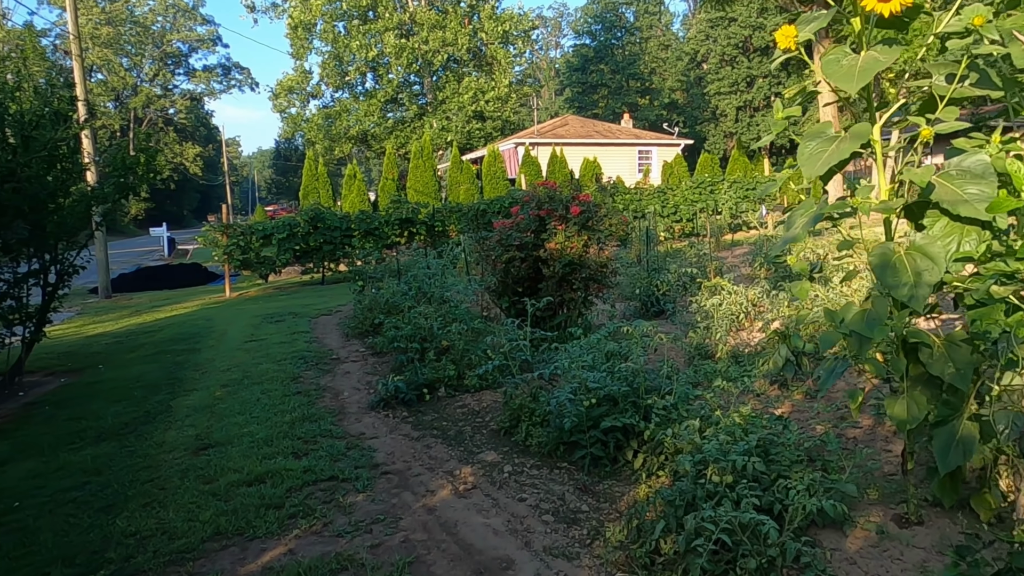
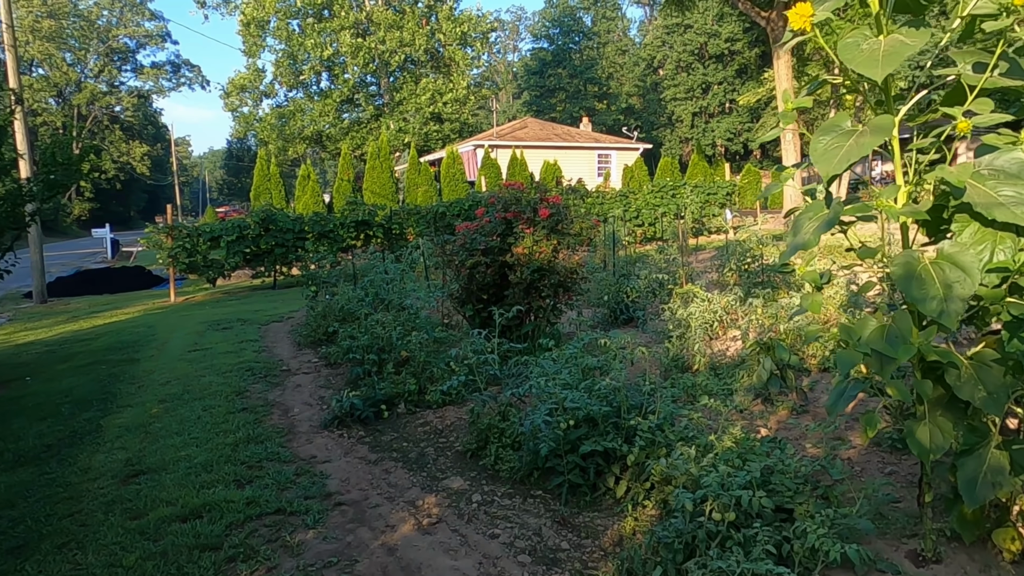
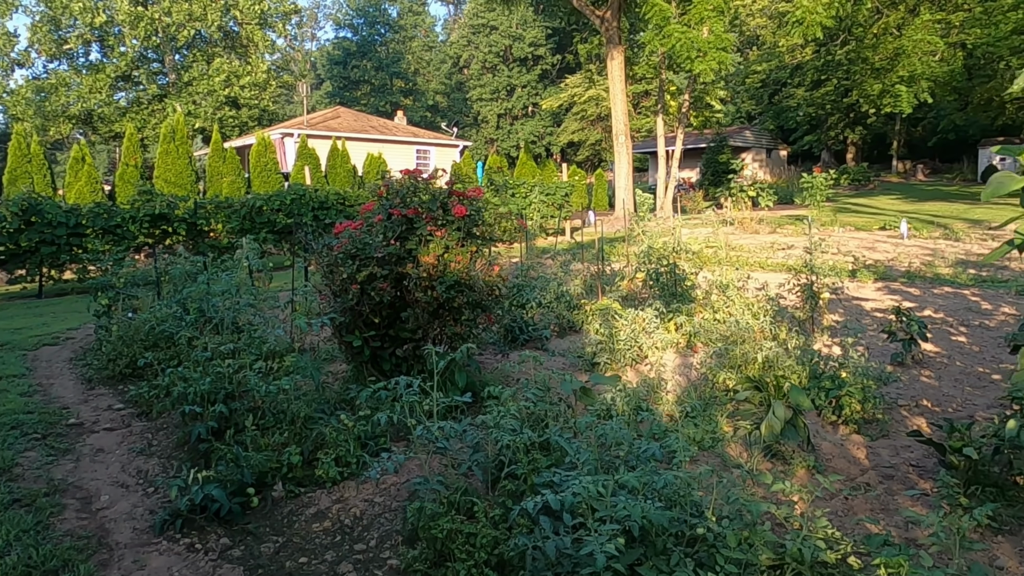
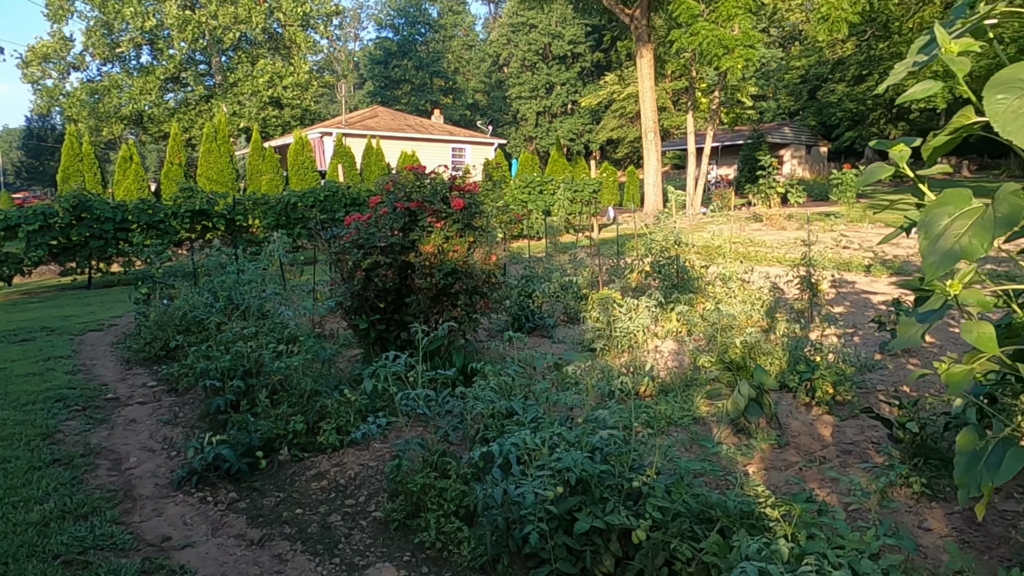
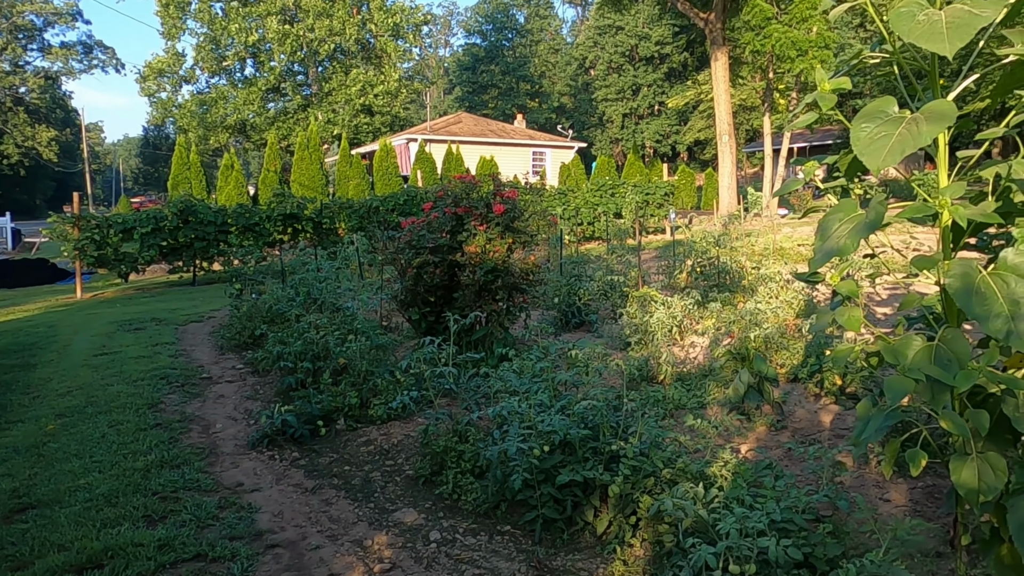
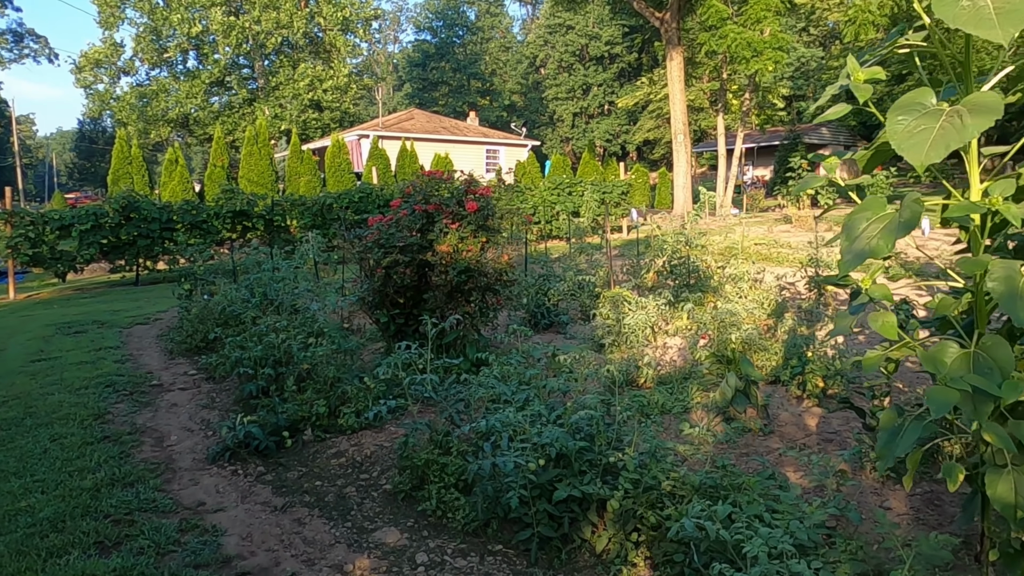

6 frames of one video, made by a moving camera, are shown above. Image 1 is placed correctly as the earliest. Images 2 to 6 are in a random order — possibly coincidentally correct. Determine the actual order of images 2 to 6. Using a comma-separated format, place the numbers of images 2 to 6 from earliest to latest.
2, 5, 6, 4, 3
